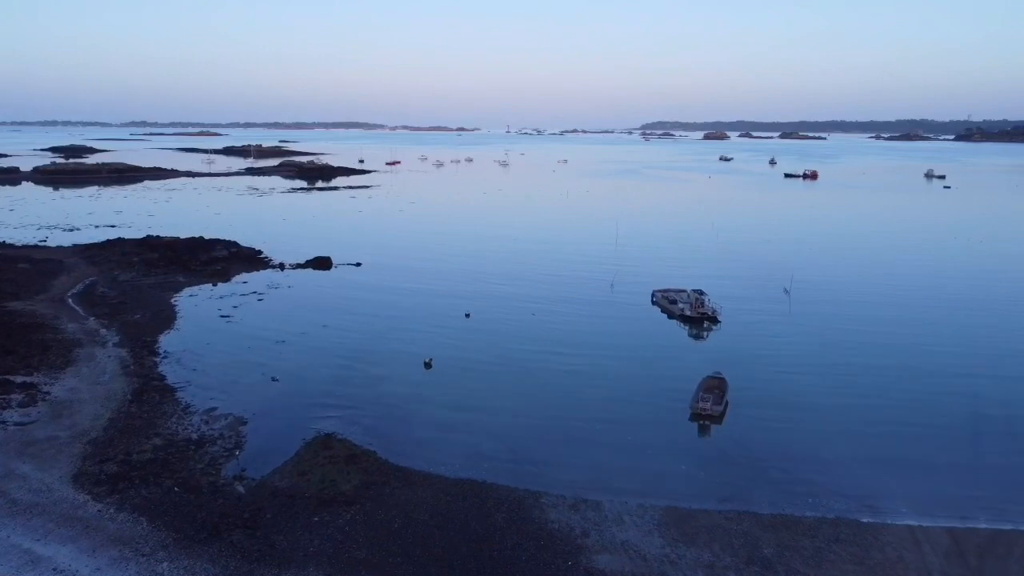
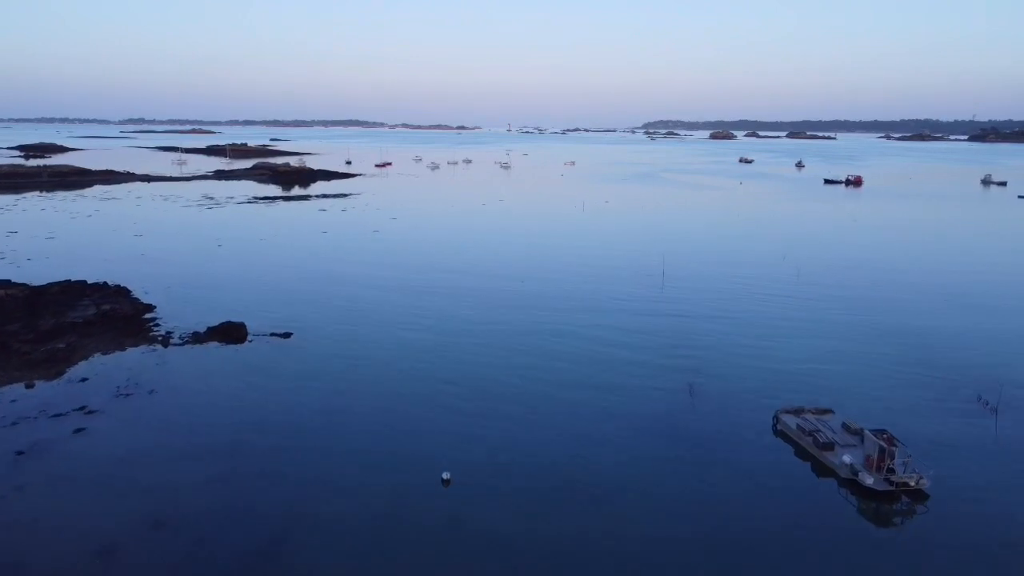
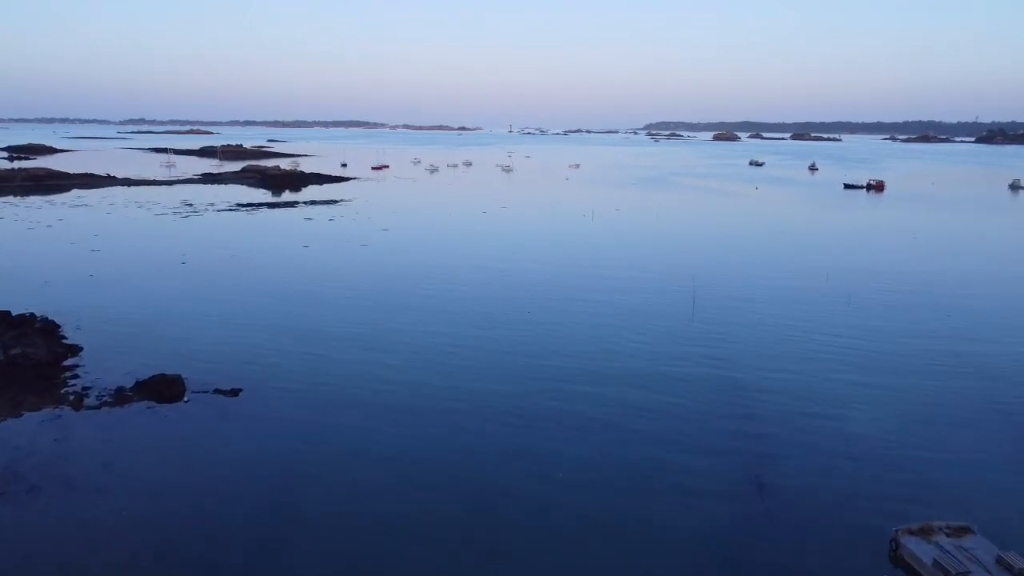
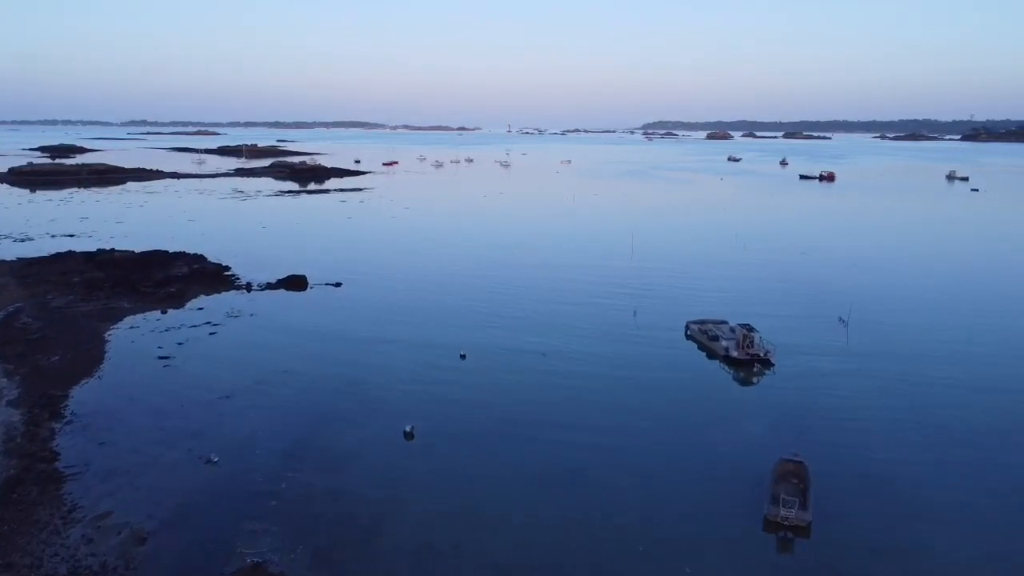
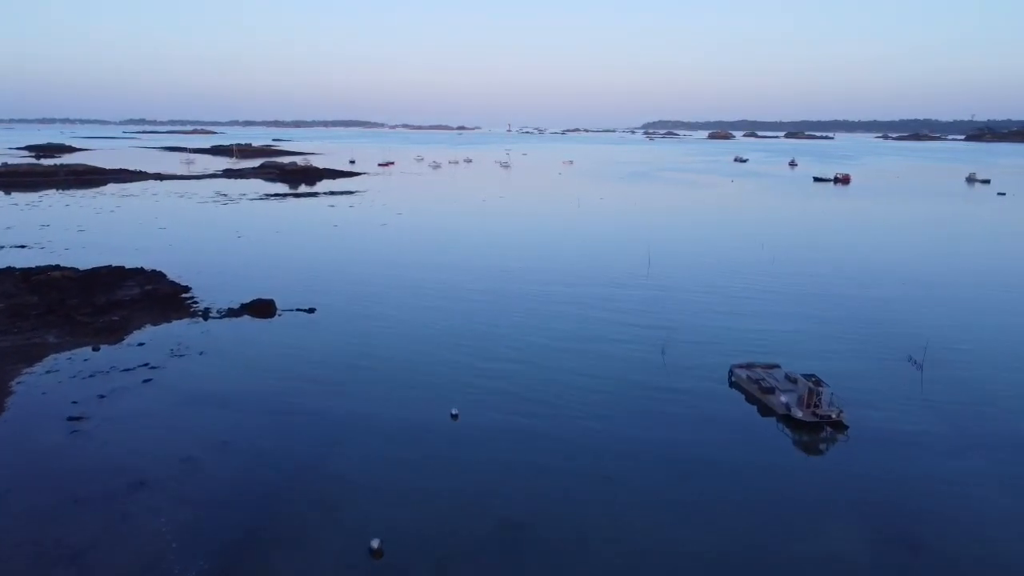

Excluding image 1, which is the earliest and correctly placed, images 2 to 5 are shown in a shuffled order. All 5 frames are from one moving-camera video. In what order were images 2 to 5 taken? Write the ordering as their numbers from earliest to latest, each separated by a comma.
4, 5, 2, 3
